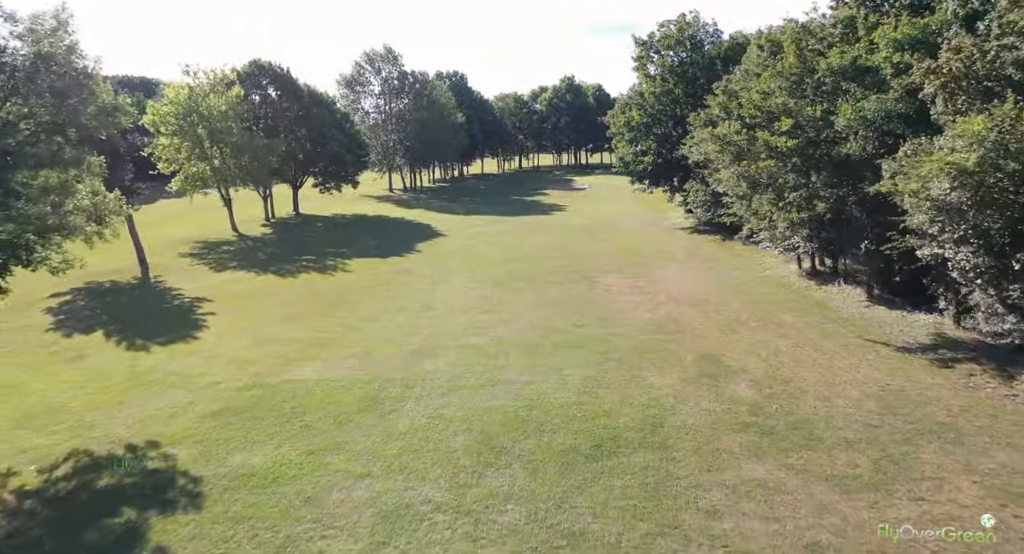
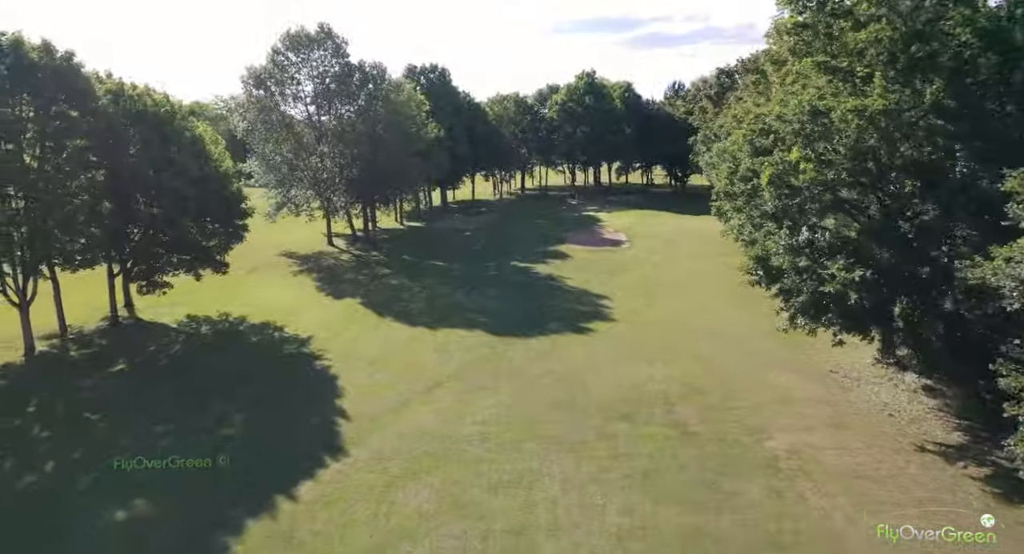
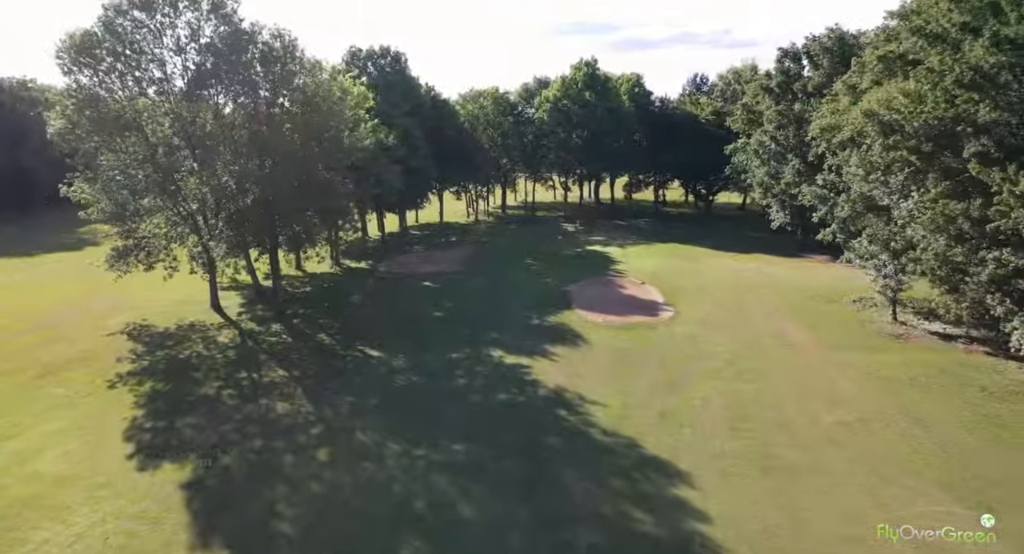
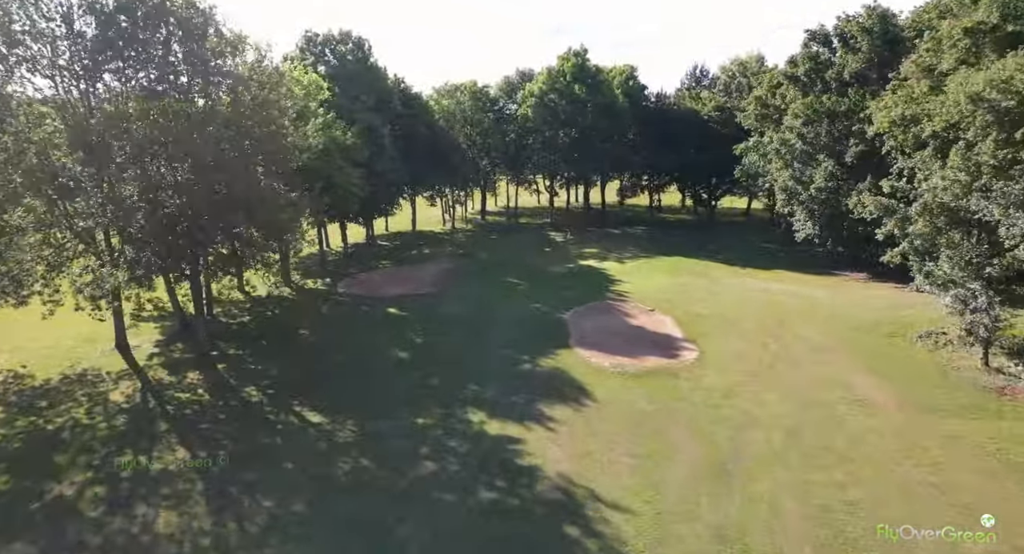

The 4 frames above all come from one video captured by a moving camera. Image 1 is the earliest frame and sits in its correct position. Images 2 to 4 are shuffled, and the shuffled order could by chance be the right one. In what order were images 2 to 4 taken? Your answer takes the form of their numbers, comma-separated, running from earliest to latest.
2, 3, 4
